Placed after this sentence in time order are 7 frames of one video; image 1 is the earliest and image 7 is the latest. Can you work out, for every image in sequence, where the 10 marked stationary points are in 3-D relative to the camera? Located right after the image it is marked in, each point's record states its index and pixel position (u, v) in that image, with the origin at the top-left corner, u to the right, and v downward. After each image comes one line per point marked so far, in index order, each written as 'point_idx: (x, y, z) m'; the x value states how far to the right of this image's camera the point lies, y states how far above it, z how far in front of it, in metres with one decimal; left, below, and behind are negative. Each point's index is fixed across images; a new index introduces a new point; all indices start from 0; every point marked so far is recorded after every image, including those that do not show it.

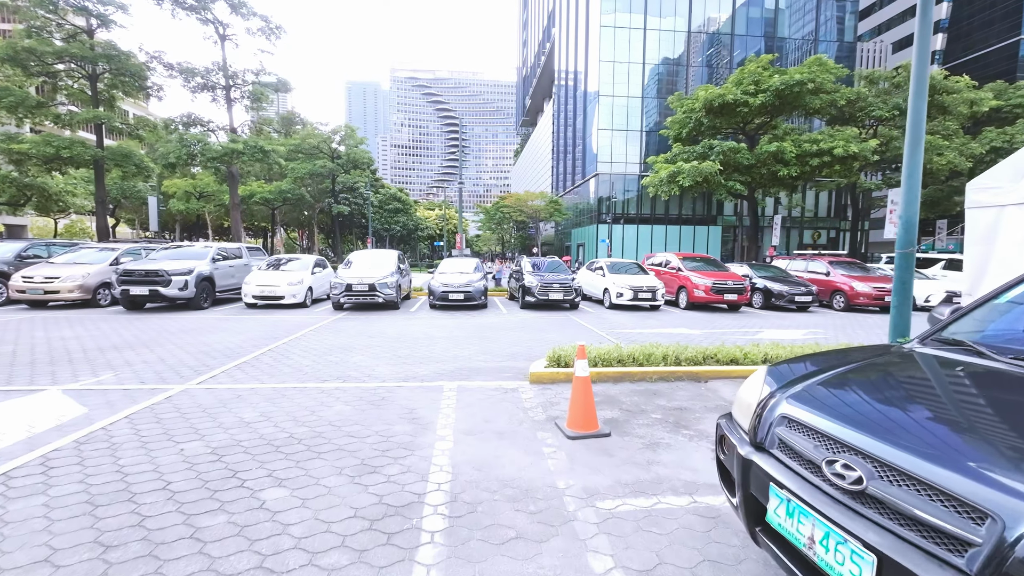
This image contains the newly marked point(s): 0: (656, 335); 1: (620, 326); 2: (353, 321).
0: (+3.1, -1.0, +9.4) m
1: (+2.7, -0.9, +10.8) m
2: (-4.1, -0.8, +11.0) m
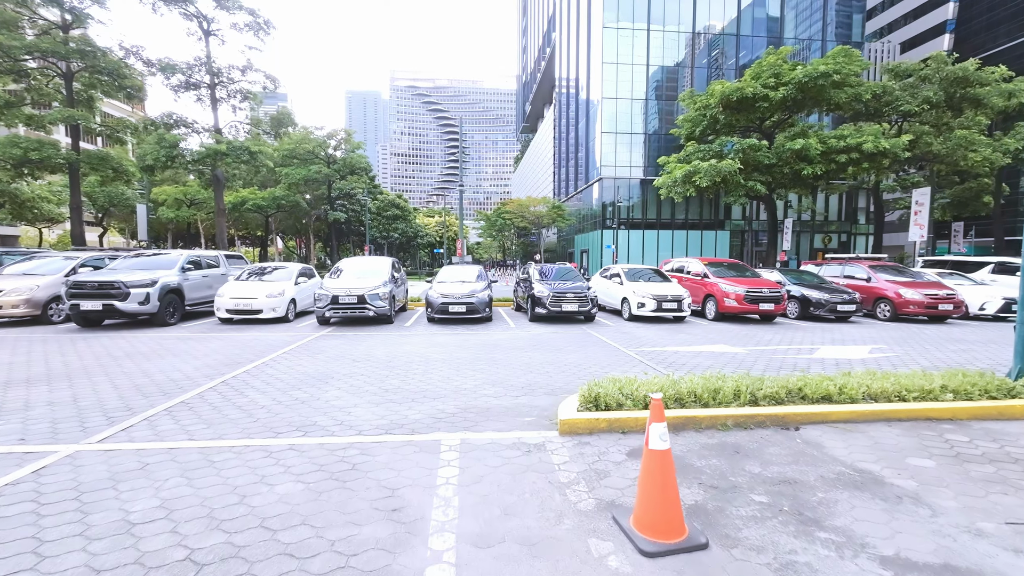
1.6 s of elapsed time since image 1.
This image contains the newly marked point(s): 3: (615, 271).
0: (+3.4, -1.2, +7.9) m
1: (+3.0, -1.2, +9.3) m
2: (-3.9, -1.1, +9.6) m
3: (+3.3, +0.5, +13.6) m
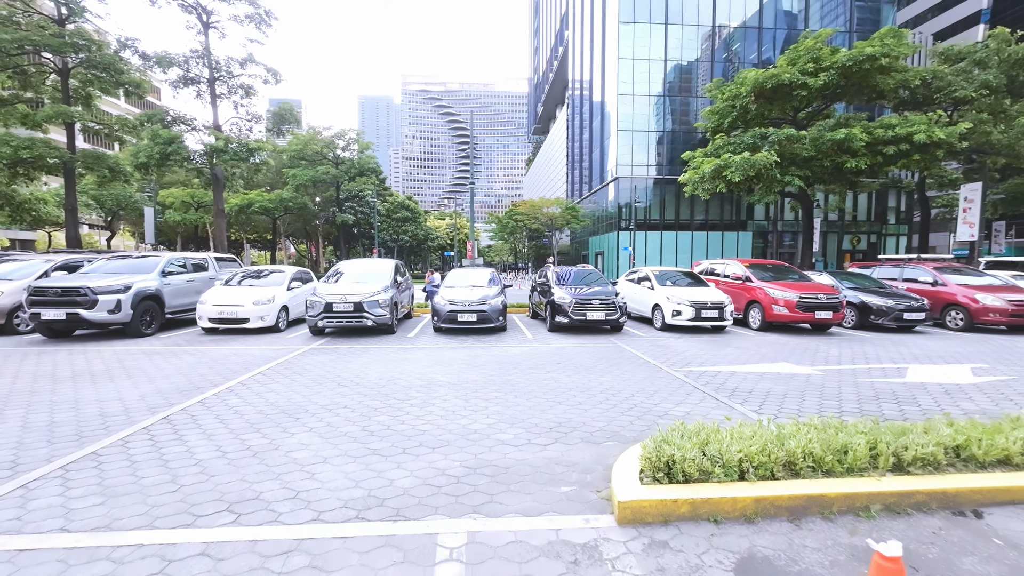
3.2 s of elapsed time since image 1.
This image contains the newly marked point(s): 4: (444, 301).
0: (+3.7, -1.3, +6.4) m
1: (+3.3, -1.3, +7.8) m
2: (-3.5, -1.2, +8.3) m
3: (+3.8, +0.4, +12.2) m
4: (-1.6, -0.3, +10.2) m
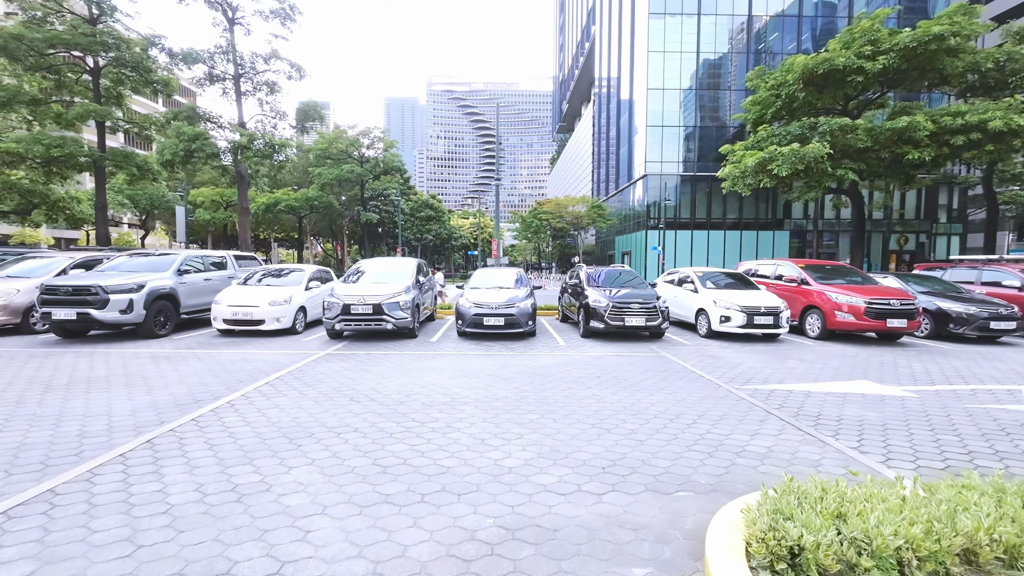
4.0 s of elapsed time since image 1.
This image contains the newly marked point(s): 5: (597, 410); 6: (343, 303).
0: (+4.1, -1.4, +5.4) m
1: (+3.8, -1.3, +6.9) m
2: (-3.0, -1.3, +7.7) m
3: (+4.5, +0.3, +11.2) m
4: (-1.0, -0.3, +9.5) m
5: (+1.0, -1.4, +4.9) m
6: (-3.5, -0.3, +9.0) m
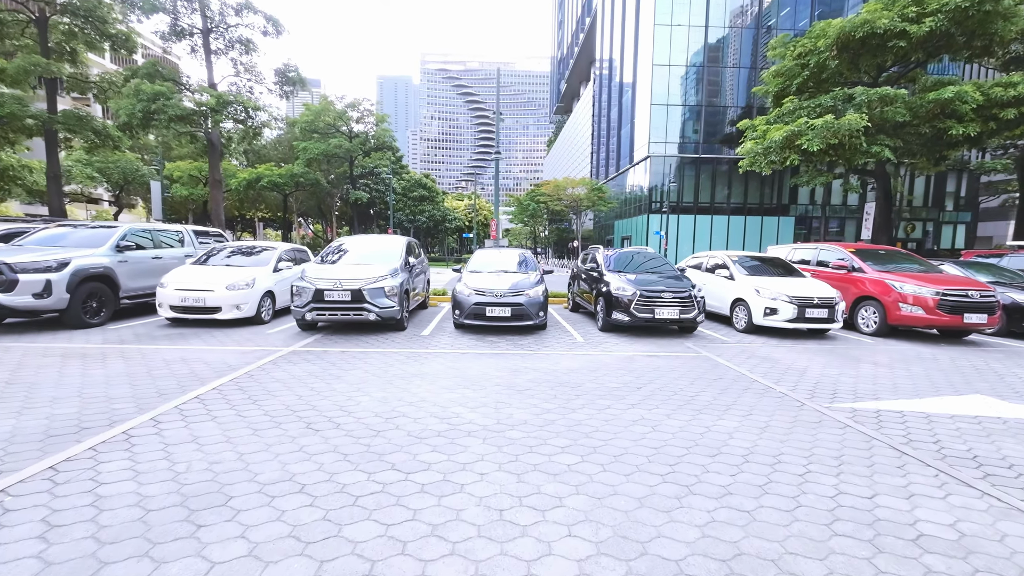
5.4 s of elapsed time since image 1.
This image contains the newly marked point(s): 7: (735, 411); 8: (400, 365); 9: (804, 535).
0: (+4.3, -1.3, +4.0) m
1: (+4.0, -1.2, +5.4) m
2: (-2.8, -1.0, +6.1) m
3: (+4.6, +0.6, +9.7) m
4: (-0.8, 0.0, +8.0) m
5: (+1.2, -1.3, +3.4) m
6: (-3.4, 0.0, +7.4) m
7: (+2.2, -1.2, +4.3) m
8: (-1.5, -1.0, +5.7) m
9: (+1.6, -1.4, +2.4) m
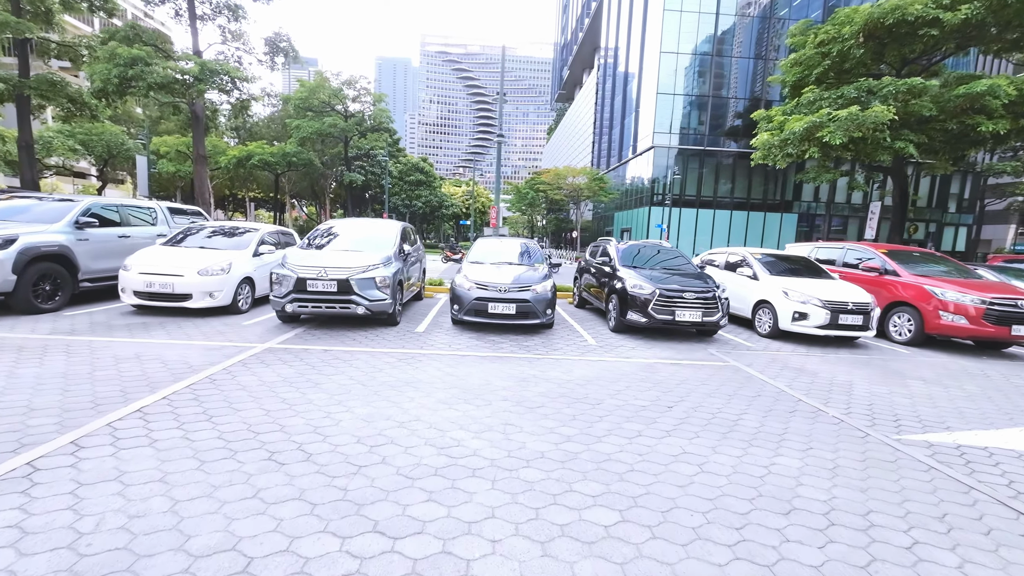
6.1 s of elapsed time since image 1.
0: (+4.4, -1.4, +3.3) m
1: (+4.1, -1.3, +4.7) m
2: (-2.7, -0.9, +5.4) m
3: (+4.7, +0.6, +9.0) m
4: (-0.7, +0.1, +7.2) m
5: (+1.3, -1.3, +2.7) m
6: (-3.3, +0.2, +6.6) m
7: (+2.3, -1.3, +3.6) m
8: (-1.4, -0.9, +5.0) m
9: (+1.7, -1.5, +1.7) m
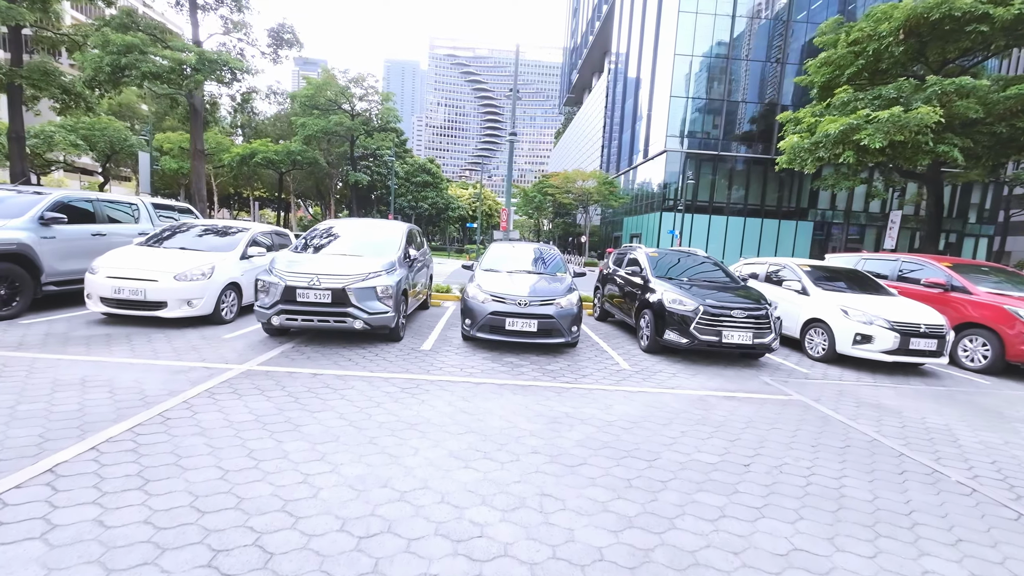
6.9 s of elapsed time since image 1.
0: (+4.6, -1.7, +2.4) m
1: (+4.3, -1.5, +3.8) m
2: (-2.5, -1.0, +4.5) m
3: (+5.1, +0.4, +8.0) m
4: (-0.4, -0.1, +6.3) m
5: (+1.5, -1.5, +1.8) m
6: (-3.0, +0.1, +5.7) m
7: (+2.6, -1.5, +2.6) m
8: (-1.1, -1.1, +4.1) m
9: (+2.0, -1.6, +0.7) m
